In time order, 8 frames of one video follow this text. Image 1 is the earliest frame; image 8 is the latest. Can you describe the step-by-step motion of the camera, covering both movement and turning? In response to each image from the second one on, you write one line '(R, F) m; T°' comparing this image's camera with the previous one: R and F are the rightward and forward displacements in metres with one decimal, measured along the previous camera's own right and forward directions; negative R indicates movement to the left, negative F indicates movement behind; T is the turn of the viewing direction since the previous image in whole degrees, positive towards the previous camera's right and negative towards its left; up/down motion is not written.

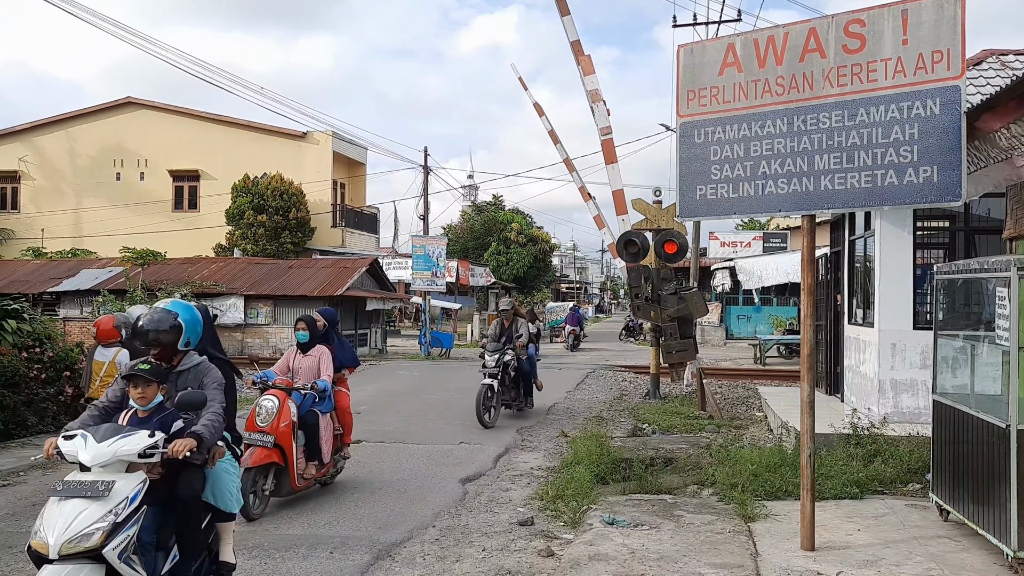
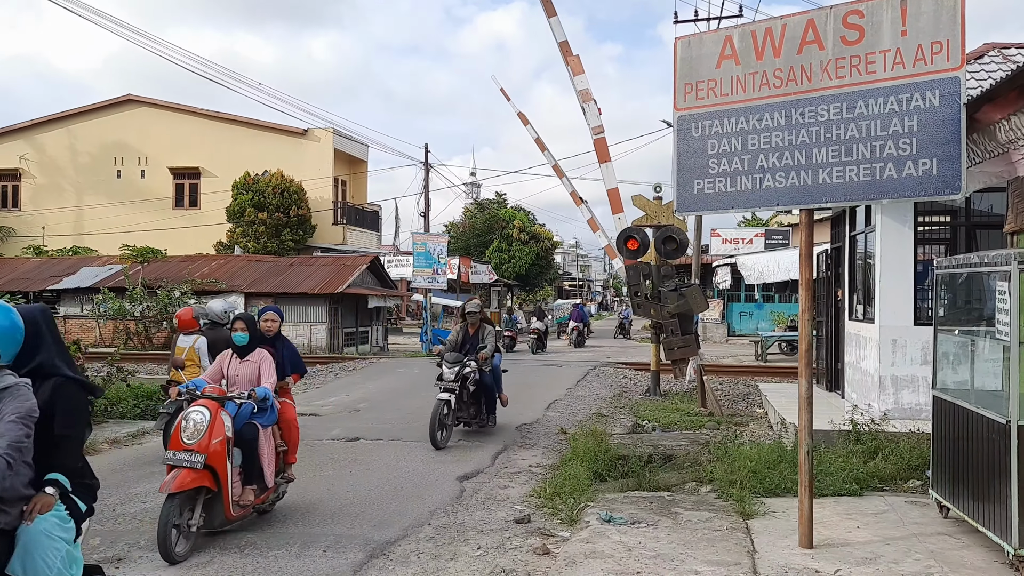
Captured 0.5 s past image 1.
(0.0, +0.1) m; 0°
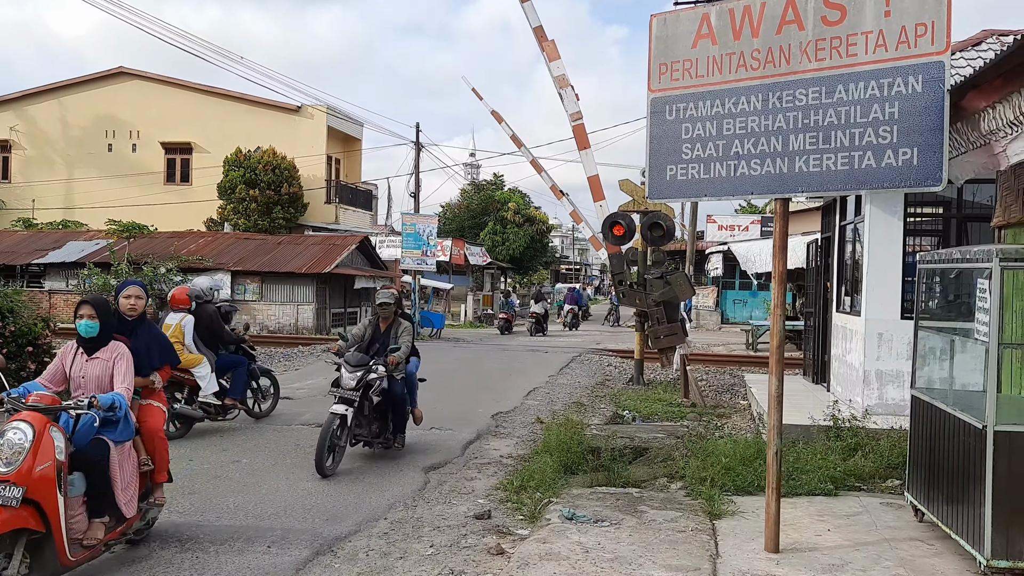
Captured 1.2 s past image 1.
(+0.2, +0.2) m; 0°
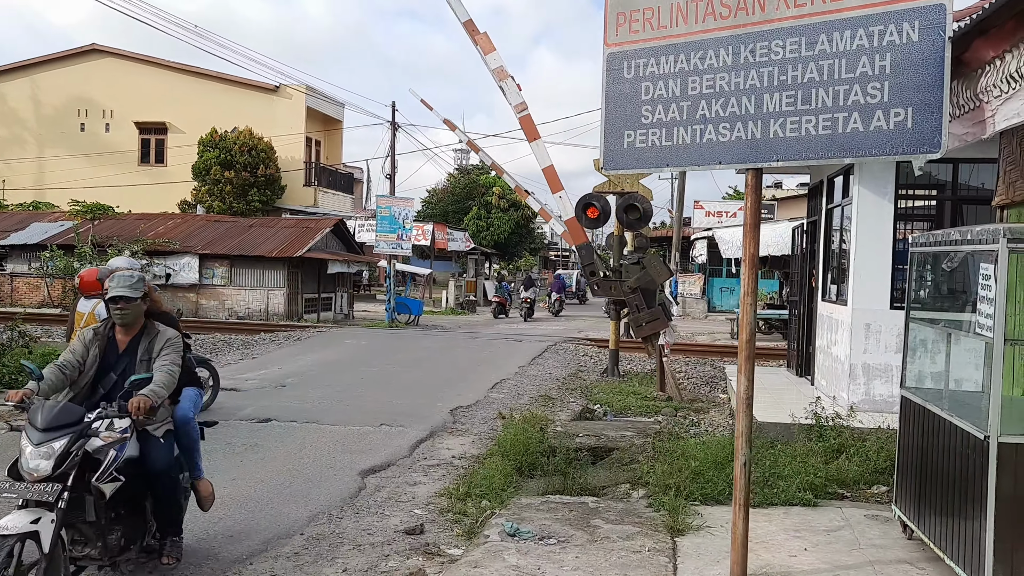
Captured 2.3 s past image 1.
(+0.3, +0.7) m; +1°
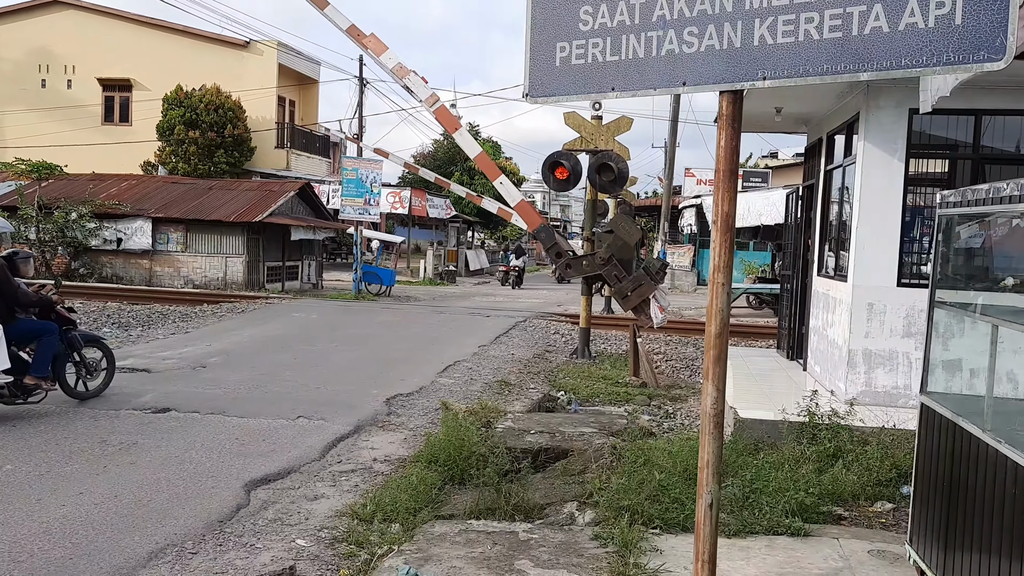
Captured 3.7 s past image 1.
(+0.4, +1.2) m; +1°
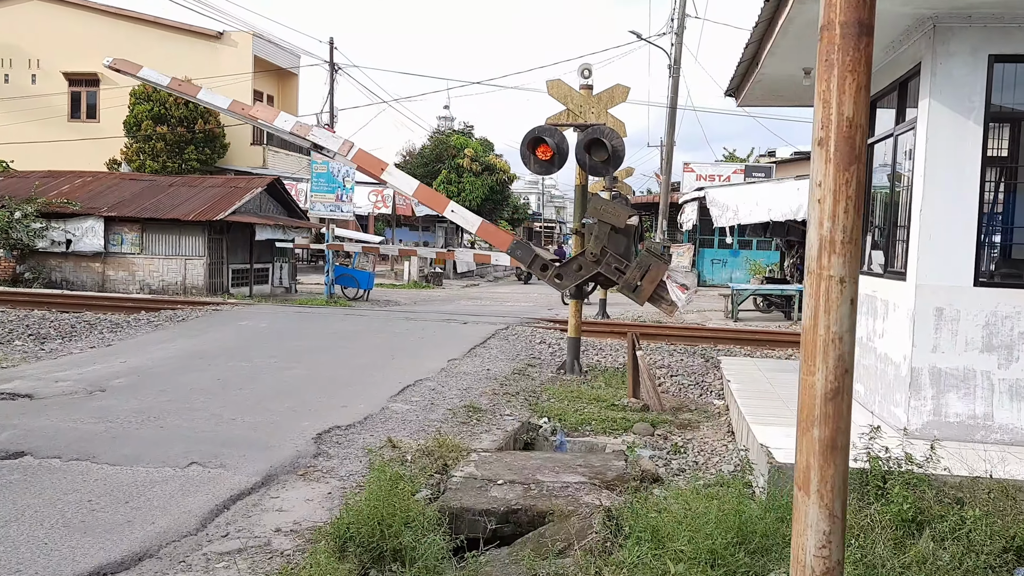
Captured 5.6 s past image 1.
(+0.2, +1.6) m; 0°
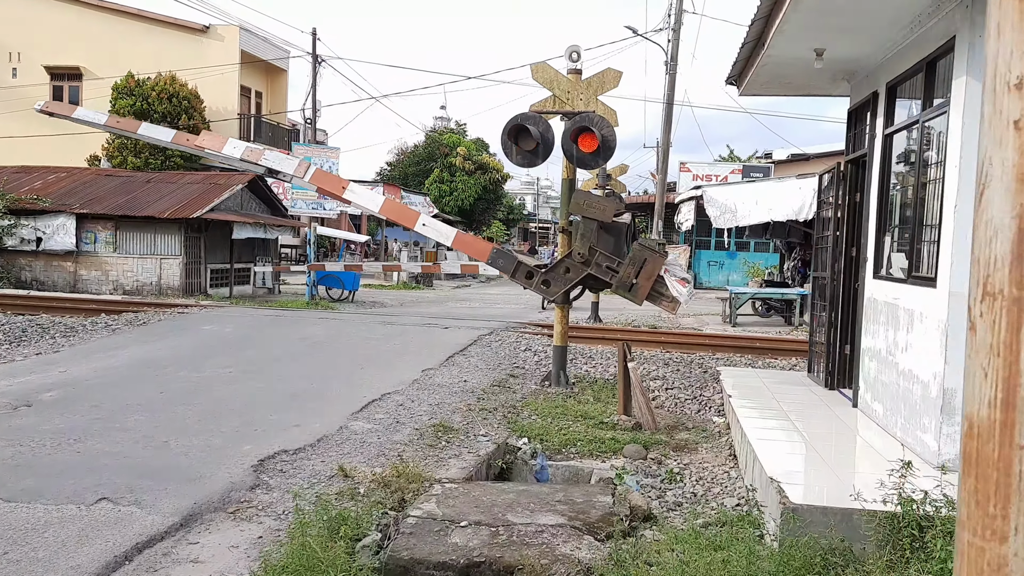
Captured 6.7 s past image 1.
(+0.2, +0.8) m; 0°
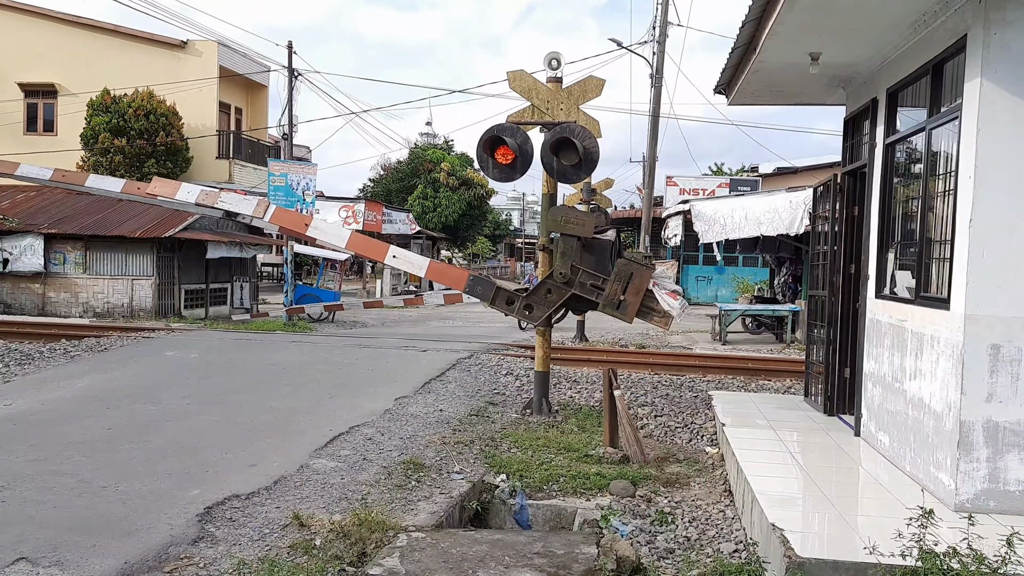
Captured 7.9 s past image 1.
(+0.1, +0.5) m; +1°
